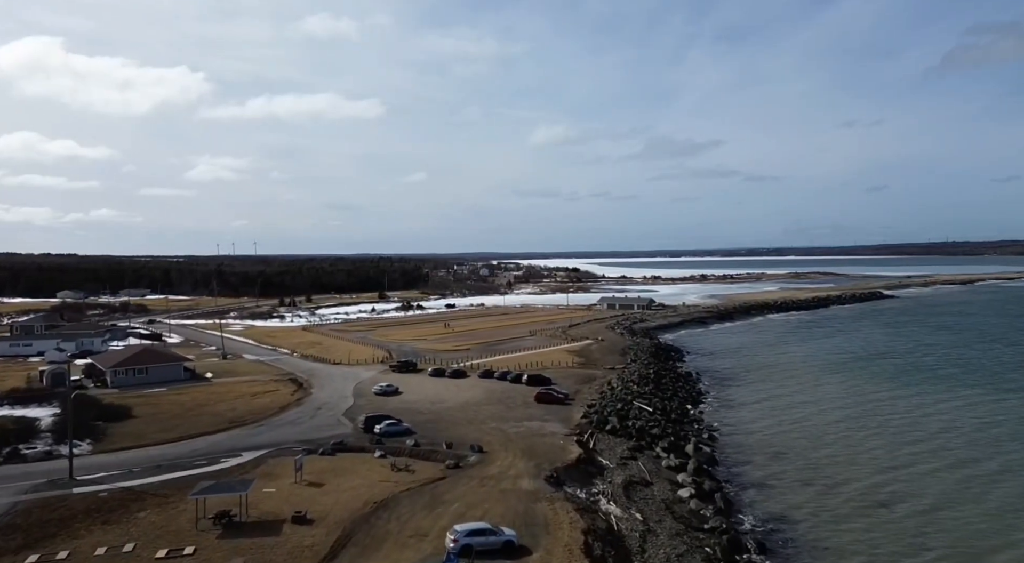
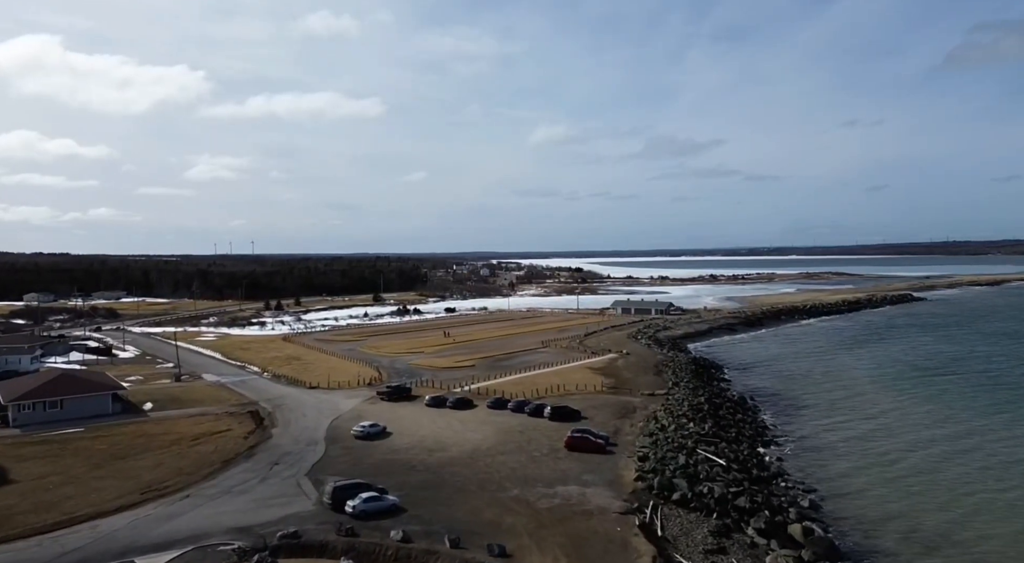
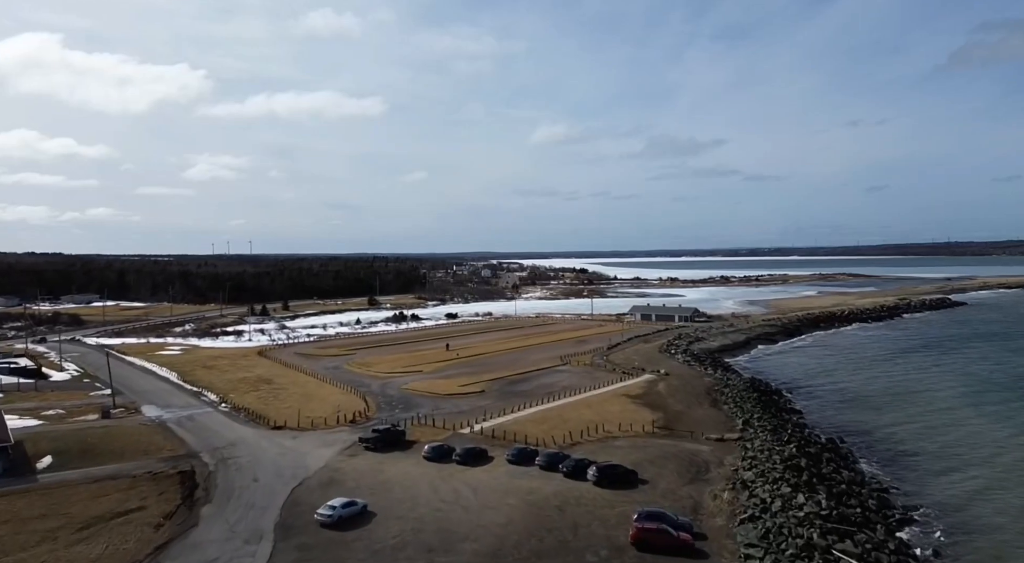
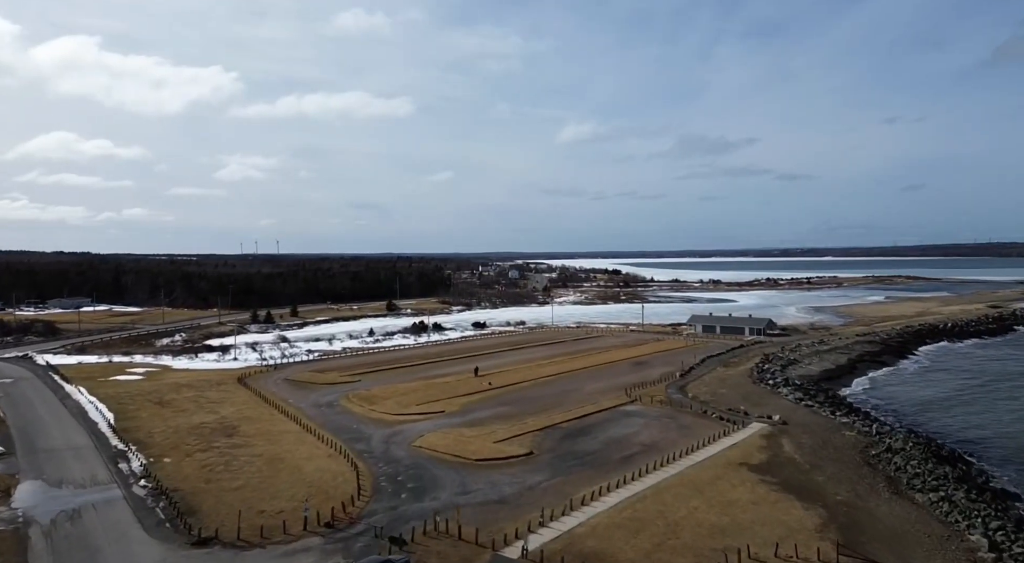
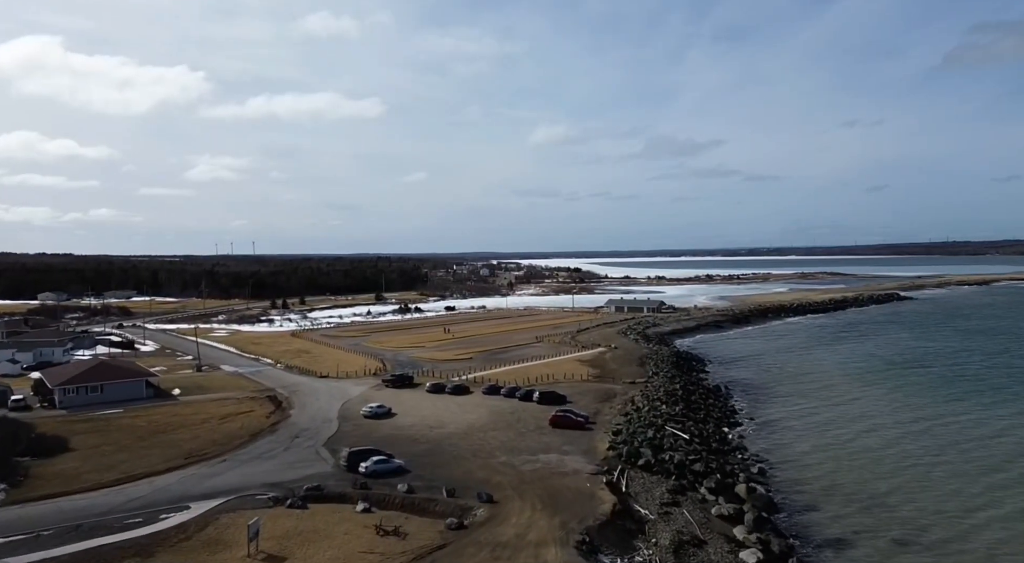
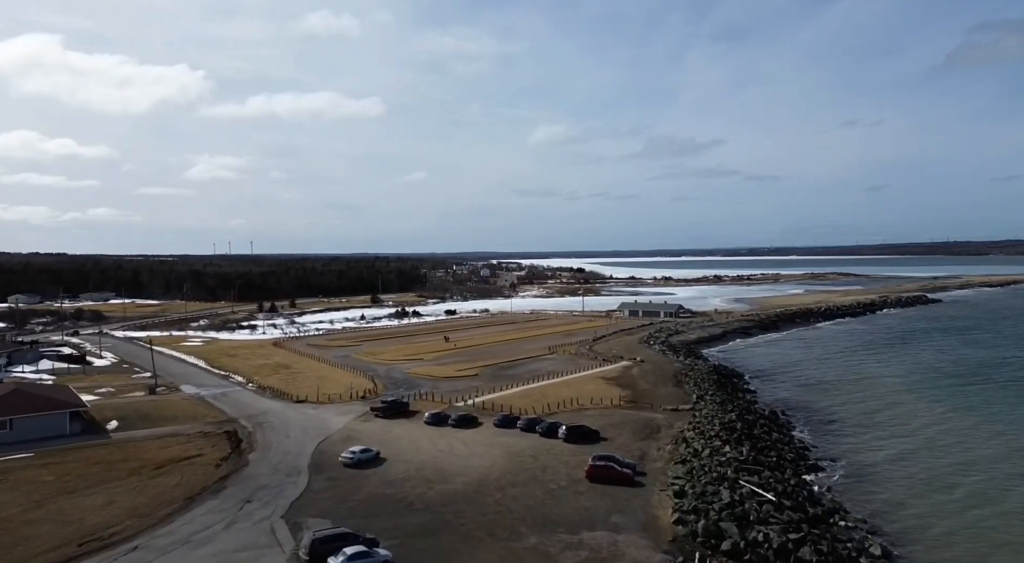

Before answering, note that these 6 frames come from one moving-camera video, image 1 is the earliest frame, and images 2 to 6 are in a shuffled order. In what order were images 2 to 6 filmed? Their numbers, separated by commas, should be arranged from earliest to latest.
5, 2, 6, 3, 4
